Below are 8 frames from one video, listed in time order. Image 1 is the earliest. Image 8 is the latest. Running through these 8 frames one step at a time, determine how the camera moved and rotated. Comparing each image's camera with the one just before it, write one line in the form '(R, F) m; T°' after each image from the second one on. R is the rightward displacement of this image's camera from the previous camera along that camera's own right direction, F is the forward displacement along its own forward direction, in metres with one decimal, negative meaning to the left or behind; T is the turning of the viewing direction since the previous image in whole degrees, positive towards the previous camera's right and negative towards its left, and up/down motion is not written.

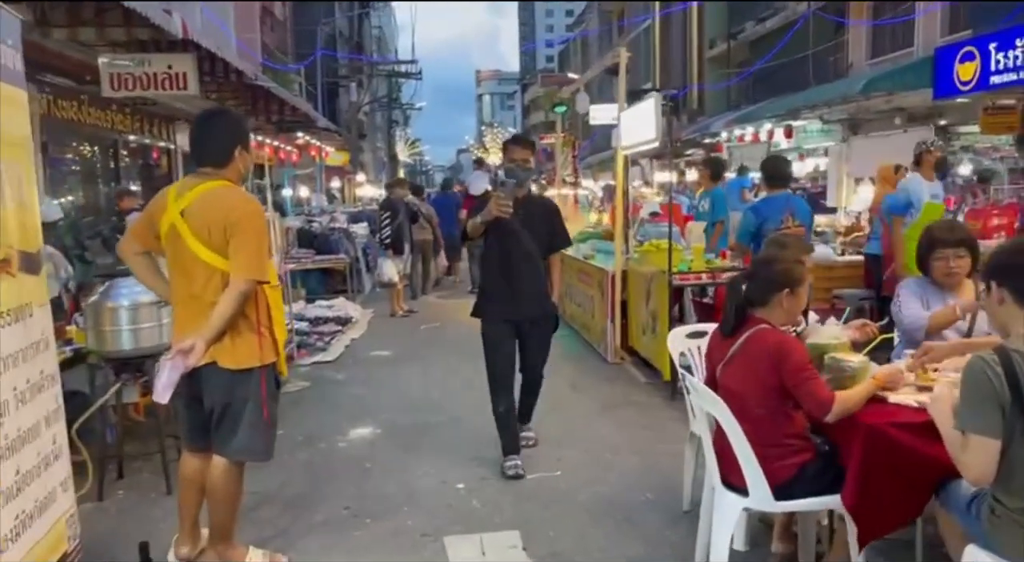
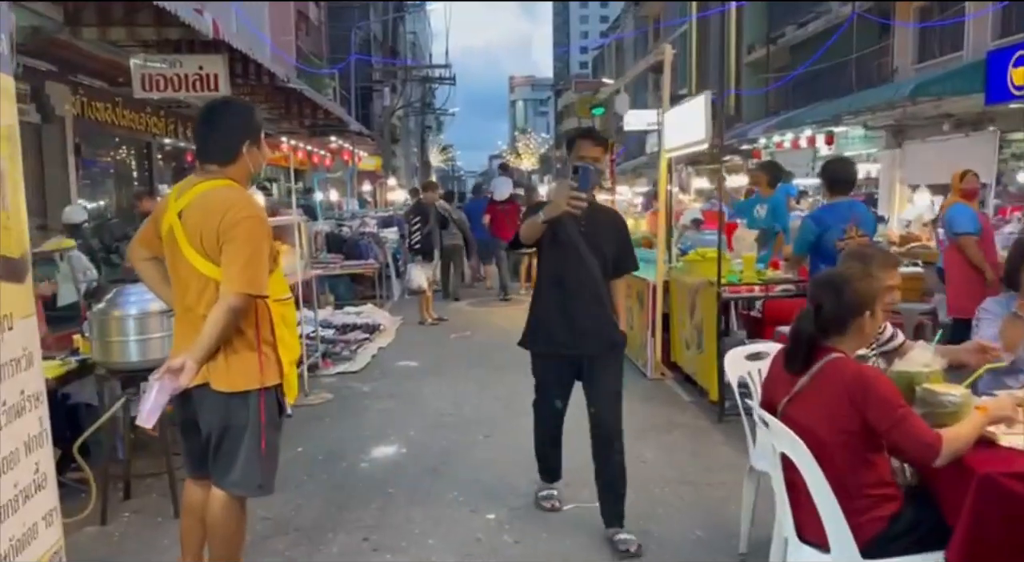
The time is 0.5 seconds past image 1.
(0.0, +0.4) m; -2°
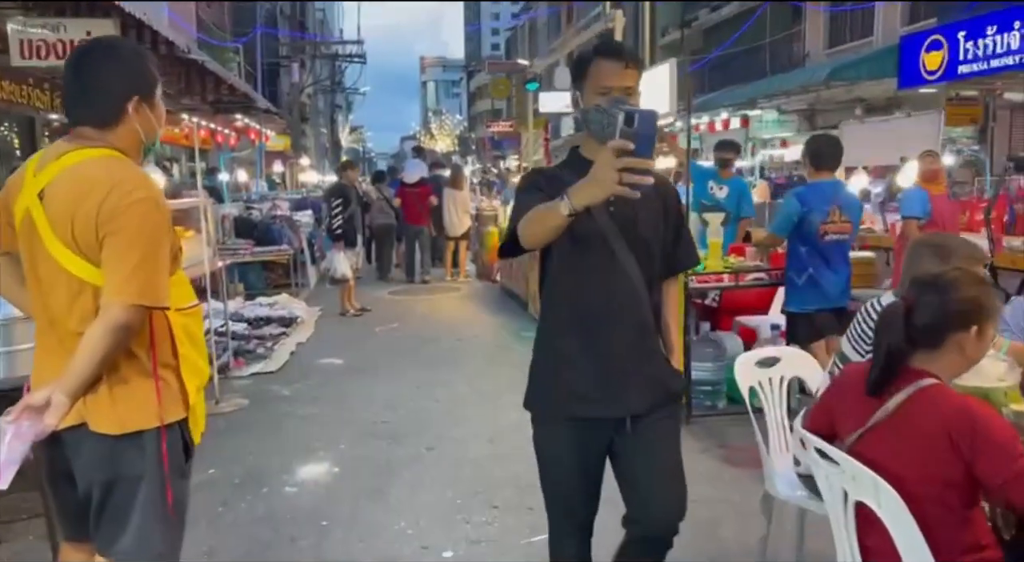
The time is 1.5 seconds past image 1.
(-0.2, +0.6) m; +6°
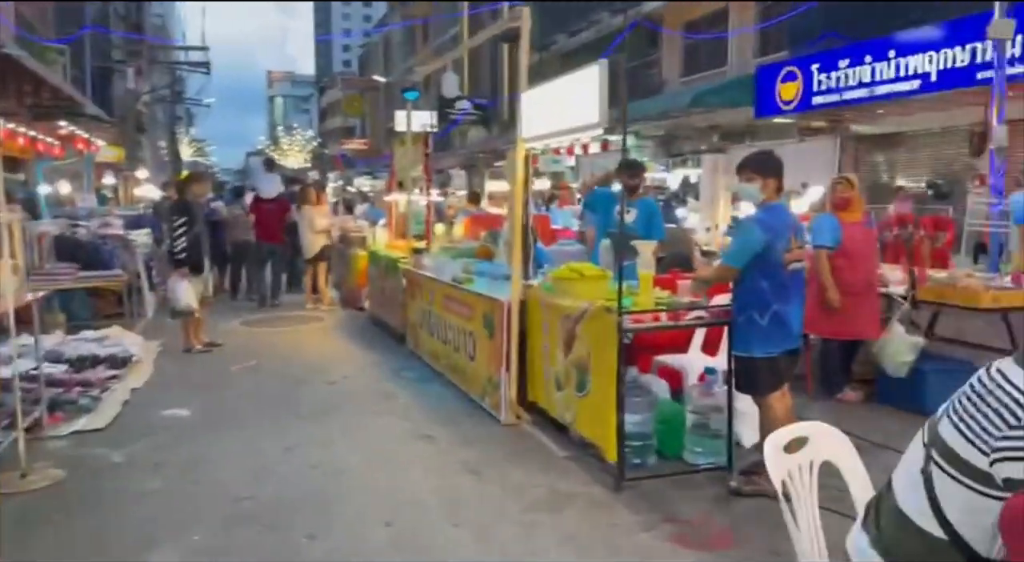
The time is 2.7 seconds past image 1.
(-0.2, +0.9) m; +10°
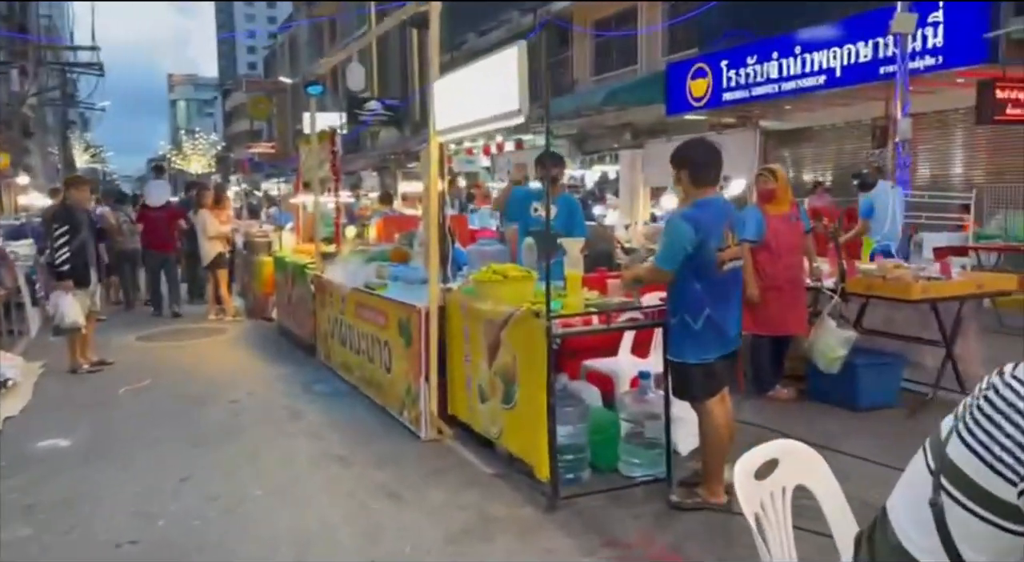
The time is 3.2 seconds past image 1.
(0.0, +0.4) m; +6°
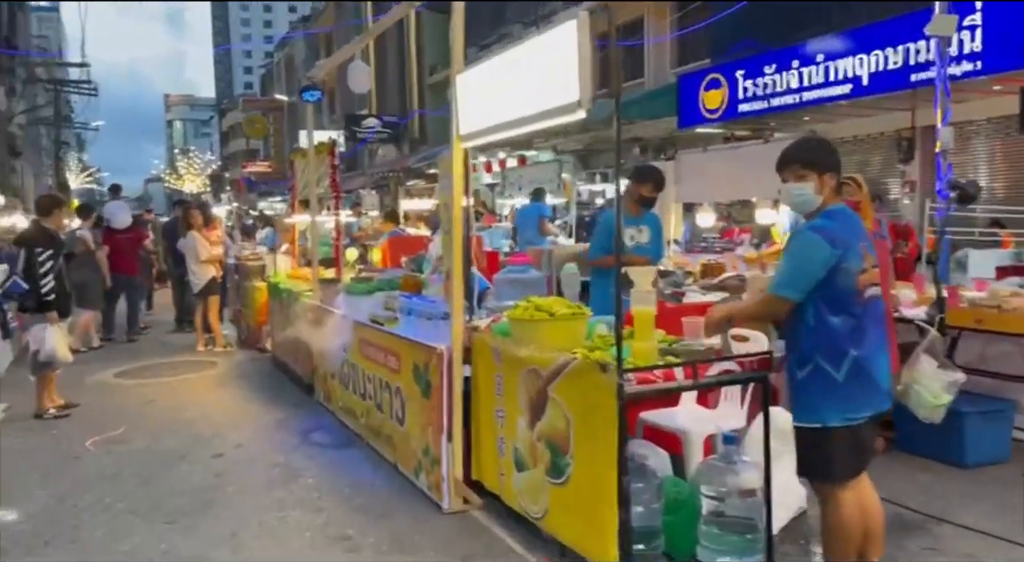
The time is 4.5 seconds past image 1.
(-0.2, +0.9) m; 0°
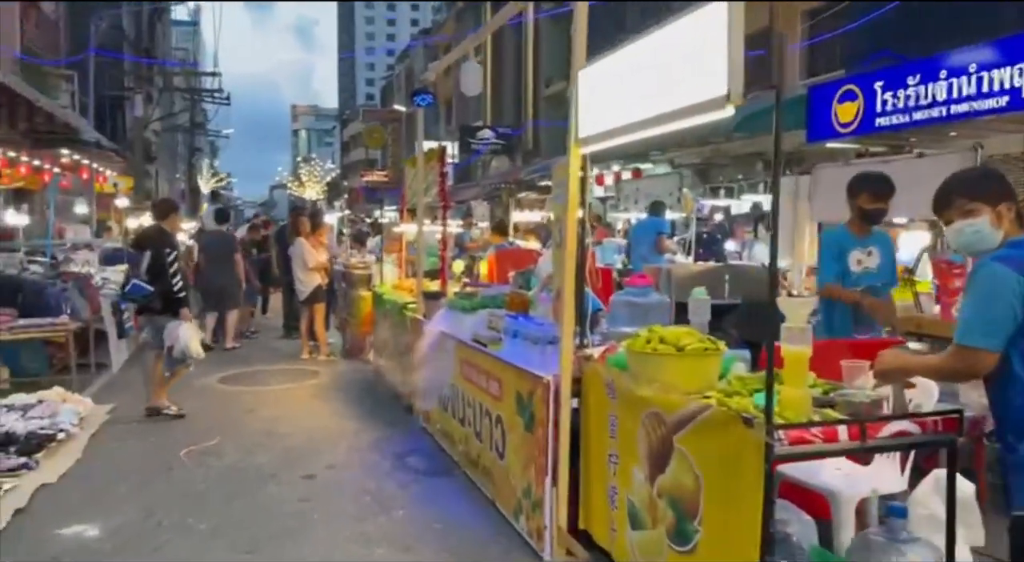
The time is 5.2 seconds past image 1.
(0.0, +0.5) m; -7°
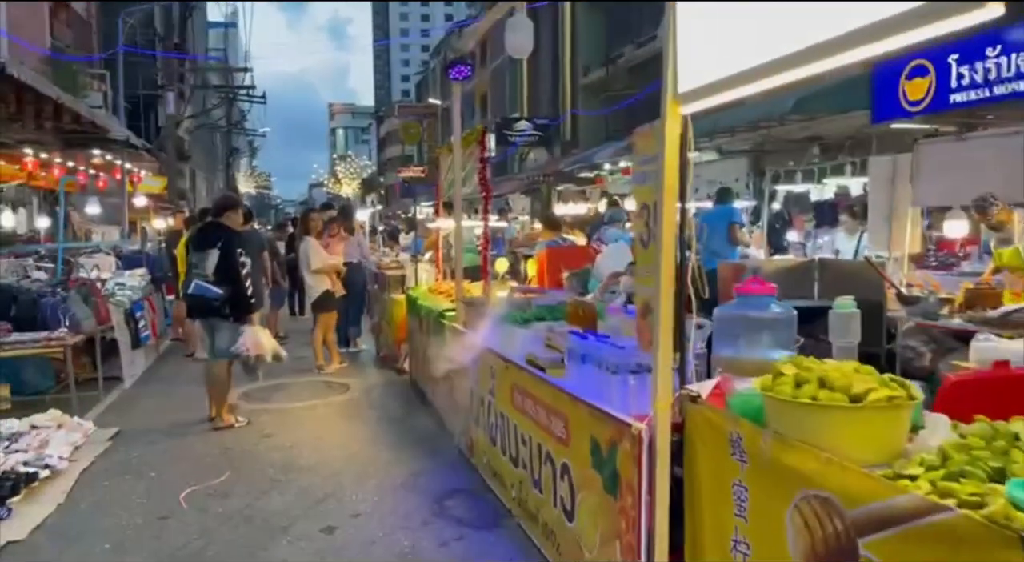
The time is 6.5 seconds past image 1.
(-0.1, +1.0) m; -3°
